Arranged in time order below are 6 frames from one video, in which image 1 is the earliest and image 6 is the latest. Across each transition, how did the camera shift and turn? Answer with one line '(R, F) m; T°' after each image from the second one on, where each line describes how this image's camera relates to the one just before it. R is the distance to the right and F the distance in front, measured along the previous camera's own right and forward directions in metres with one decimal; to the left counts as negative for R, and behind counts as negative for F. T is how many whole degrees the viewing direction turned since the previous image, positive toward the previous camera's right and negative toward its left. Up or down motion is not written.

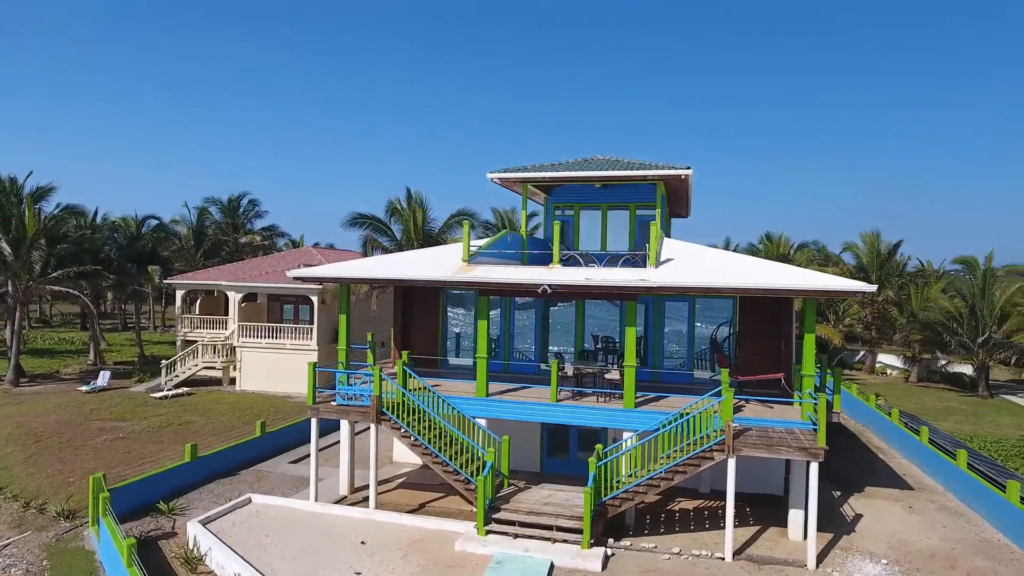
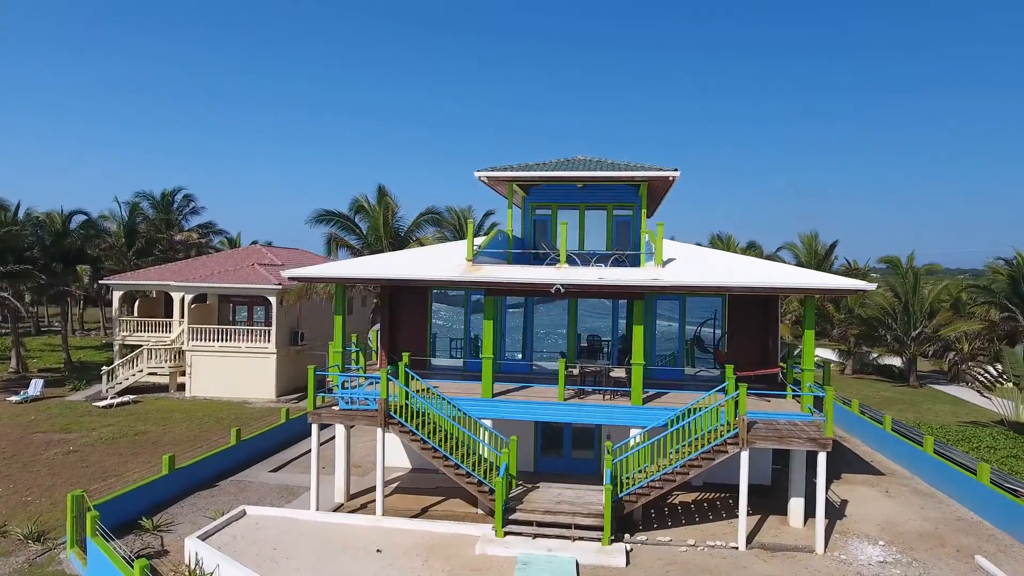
(-1.6, +0.2) m; +6°
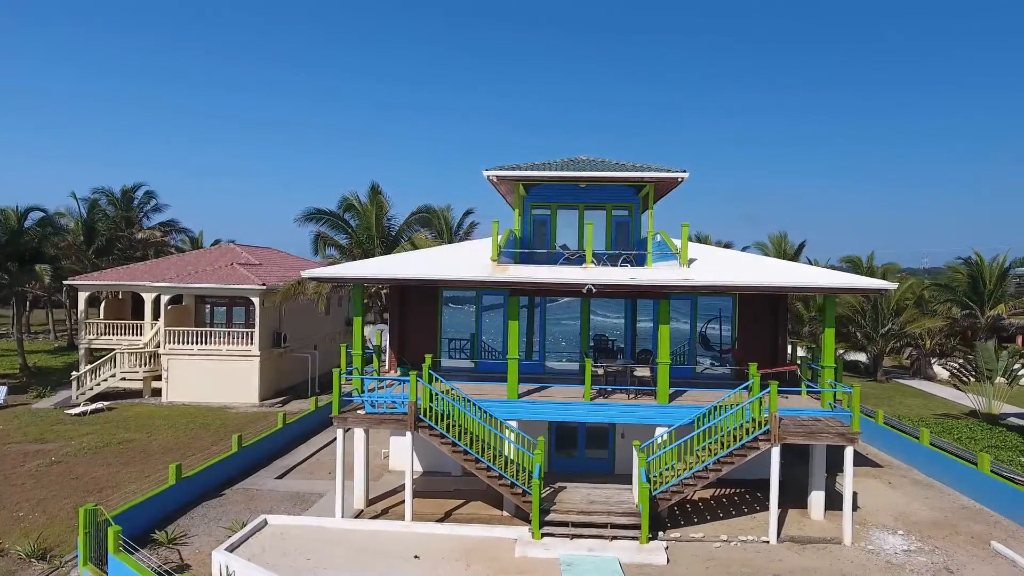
(-1.4, +0.1) m; +4°
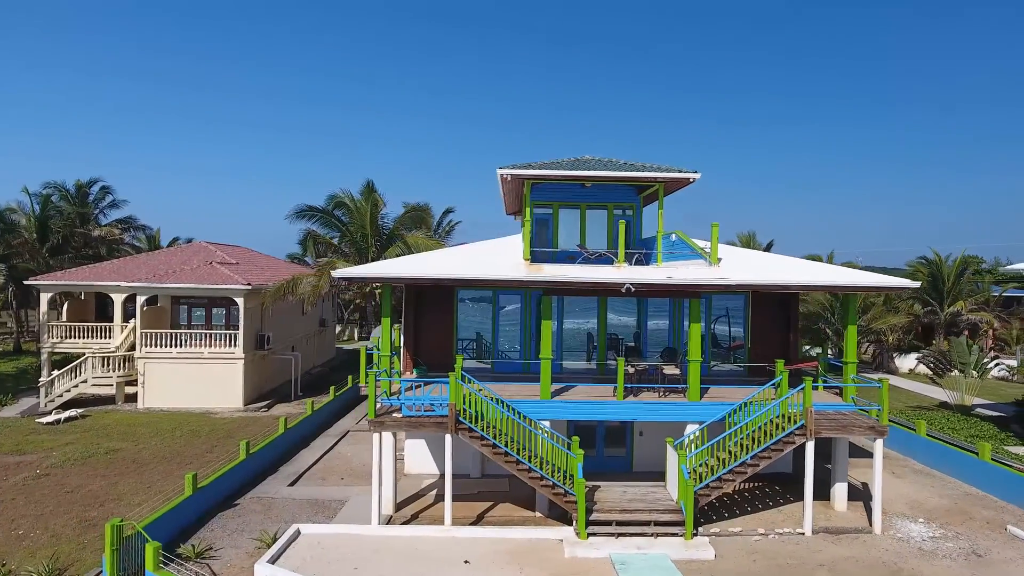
(-1.7, +0.2) m; +5°
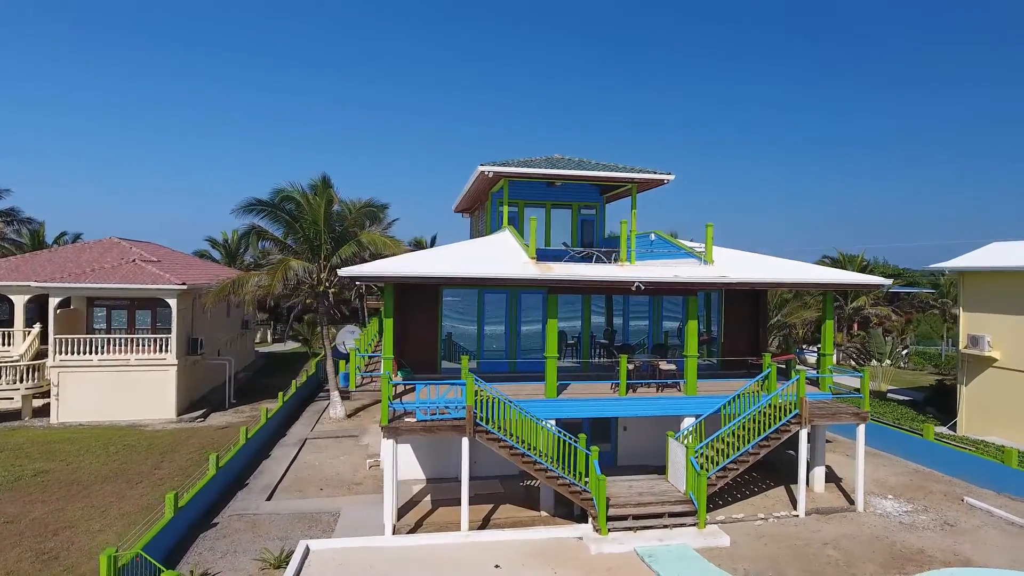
(-2.1, +0.3) m; +9°
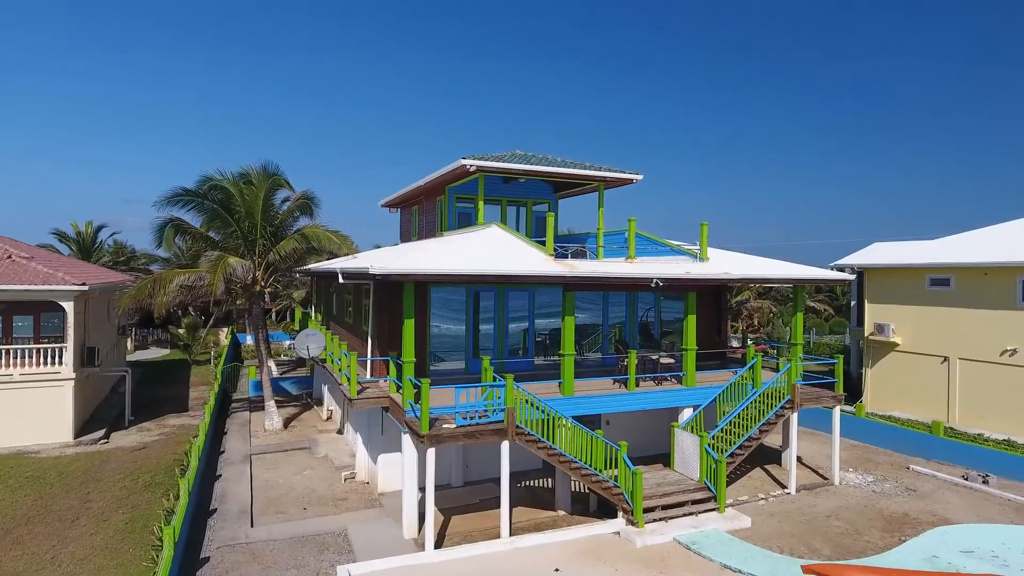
(-3.1, +0.6) m; +13°
